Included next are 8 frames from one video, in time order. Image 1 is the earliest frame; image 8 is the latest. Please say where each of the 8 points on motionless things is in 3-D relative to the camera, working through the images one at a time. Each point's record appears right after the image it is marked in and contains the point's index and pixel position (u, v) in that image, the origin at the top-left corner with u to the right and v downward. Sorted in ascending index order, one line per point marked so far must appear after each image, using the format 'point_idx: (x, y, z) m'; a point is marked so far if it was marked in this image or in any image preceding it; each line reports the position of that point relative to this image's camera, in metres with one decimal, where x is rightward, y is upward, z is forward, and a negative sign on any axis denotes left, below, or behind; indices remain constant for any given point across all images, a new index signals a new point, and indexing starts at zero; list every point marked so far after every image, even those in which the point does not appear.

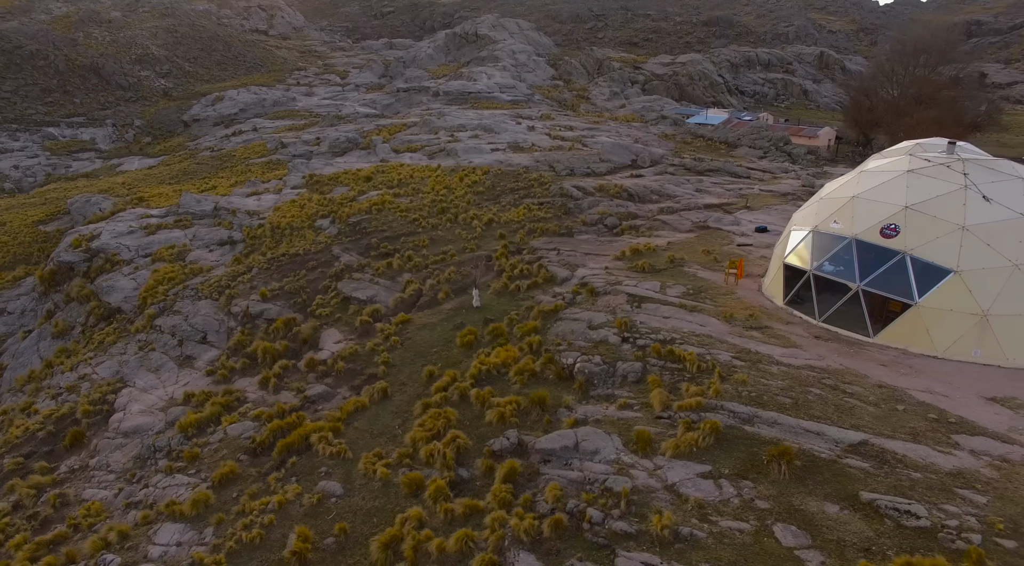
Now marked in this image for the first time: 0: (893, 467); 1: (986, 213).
0: (+5.6, -2.7, +9.1) m
1: (+9.7, +1.5, +12.7) m
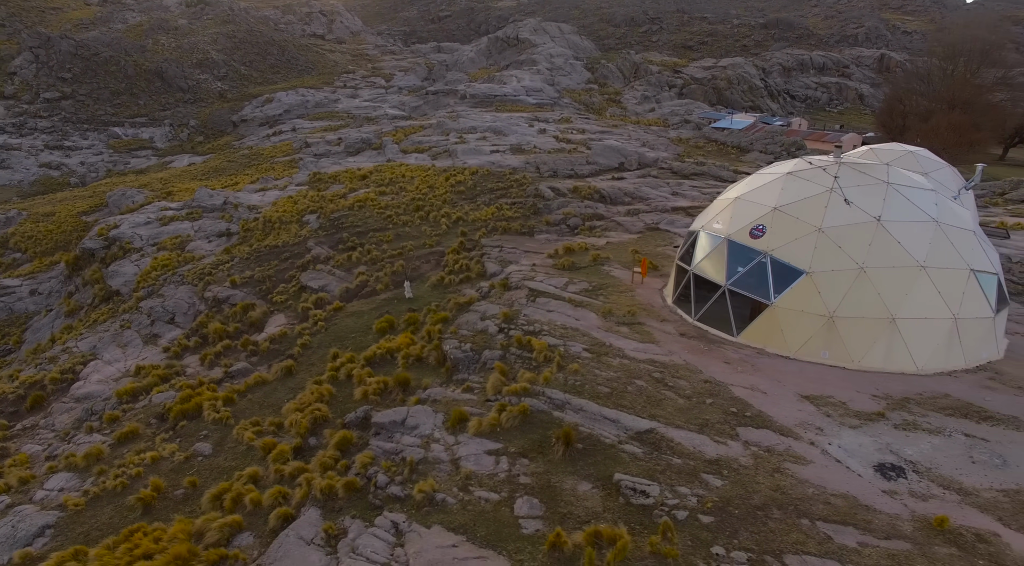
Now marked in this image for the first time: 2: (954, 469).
0: (+2.3, -2.6, +9.5) m
1: (+6.9, +1.4, +12.7) m
2: (+6.4, -2.7, +8.9) m
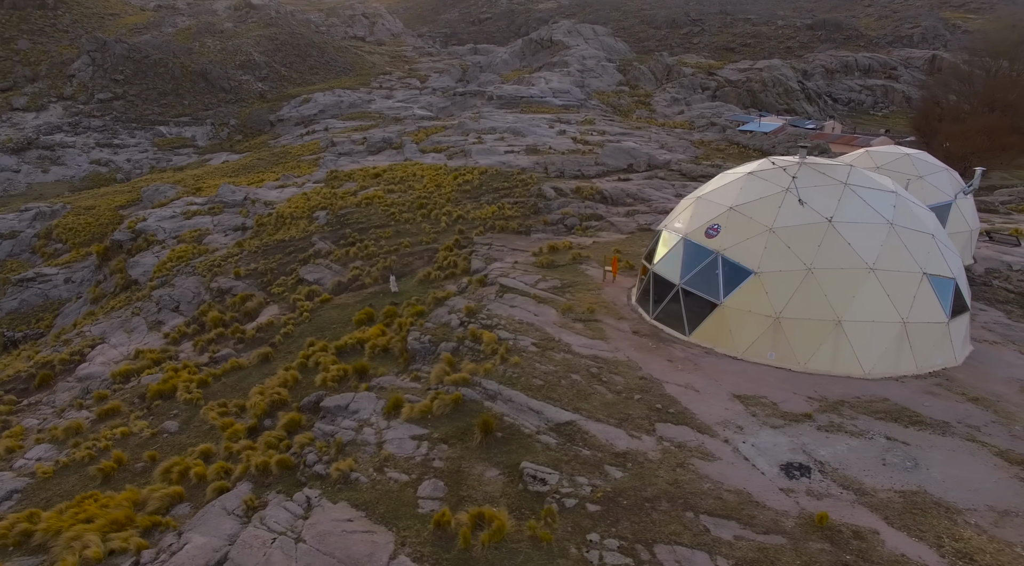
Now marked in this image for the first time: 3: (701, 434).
0: (+0.9, -2.5, +9.7) m
1: (+5.9, +1.4, +12.7) m
2: (+5.1, -2.7, +8.8) m
3: (+3.0, -2.4, +9.7) m
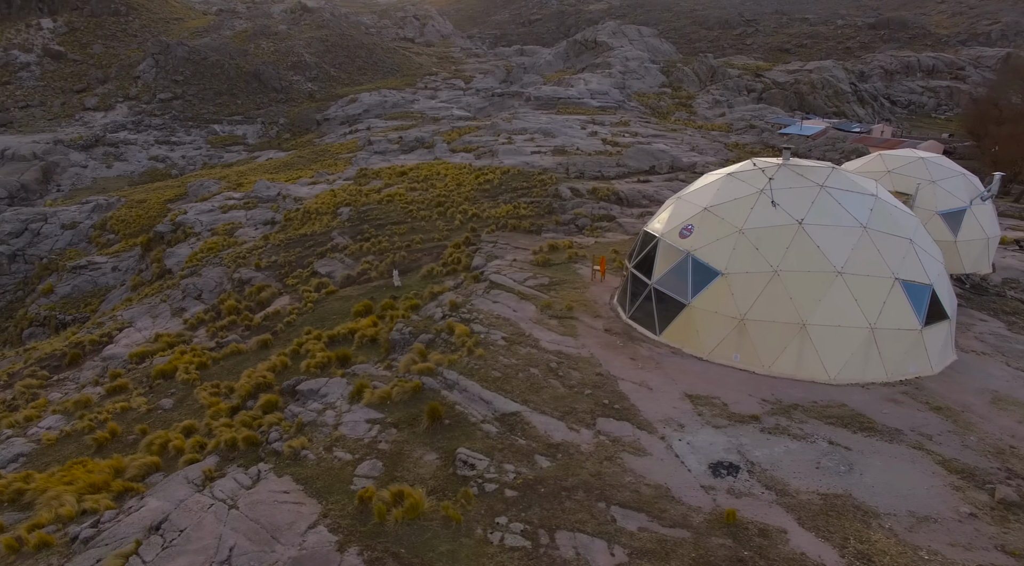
0: (0.0, -2.4, +10.0) m
1: (+5.2, +1.3, +12.6) m
2: (+4.0, -2.7, +8.8) m
3: (+2.0, -2.4, +9.8) m
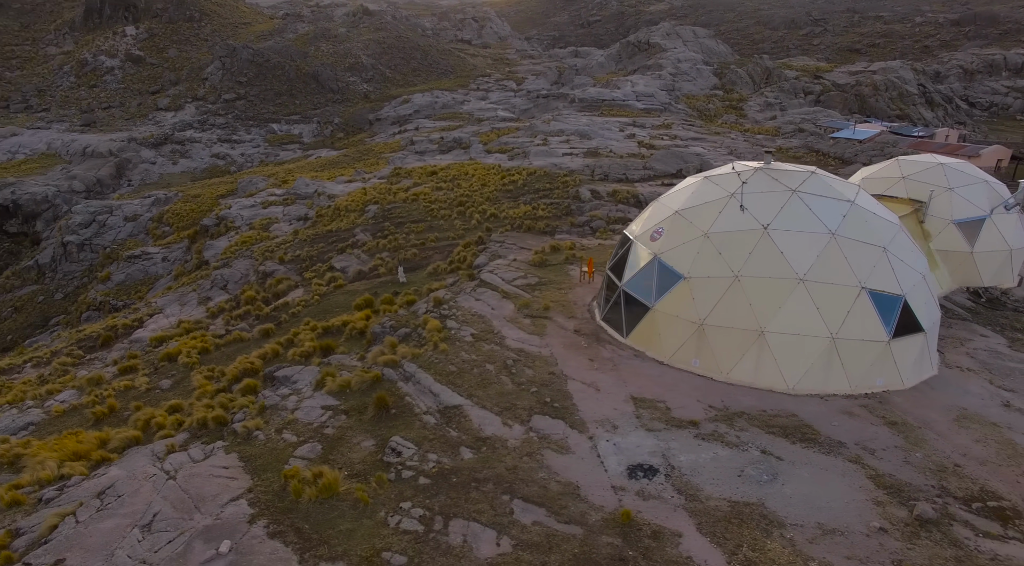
0: (-1.1, -2.4, +10.3) m
1: (+4.5, +1.2, +12.4) m
2: (+2.8, -2.8, +8.8) m
3: (+0.9, -2.4, +10.0) m
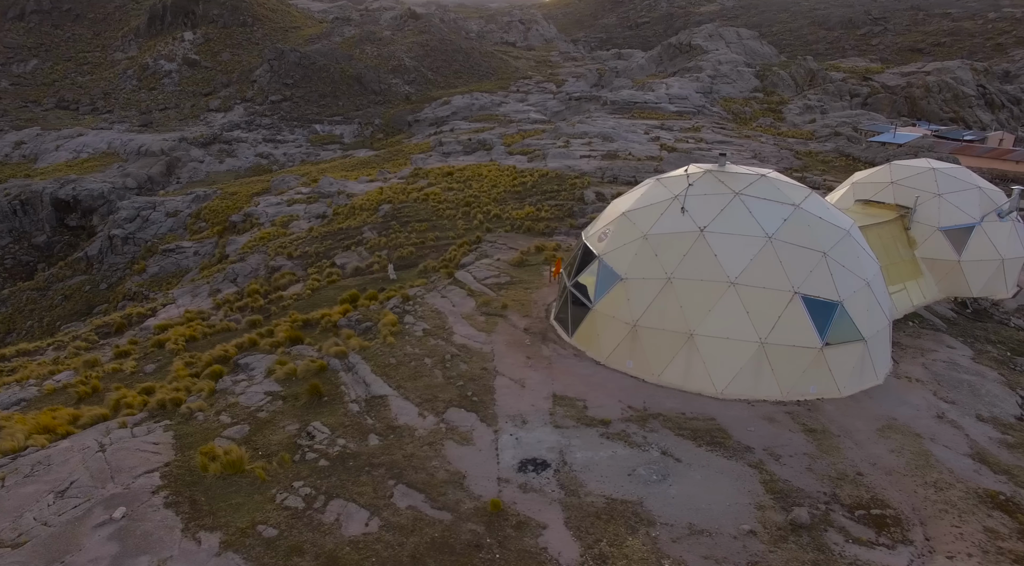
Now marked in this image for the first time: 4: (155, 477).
0: (-2.5, -2.3, +10.8) m
1: (+3.3, +1.2, +12.4) m
2: (+1.2, -2.8, +8.9) m
3: (-0.5, -2.3, +10.2) m
4: (-5.2, -2.9, +9.0) m
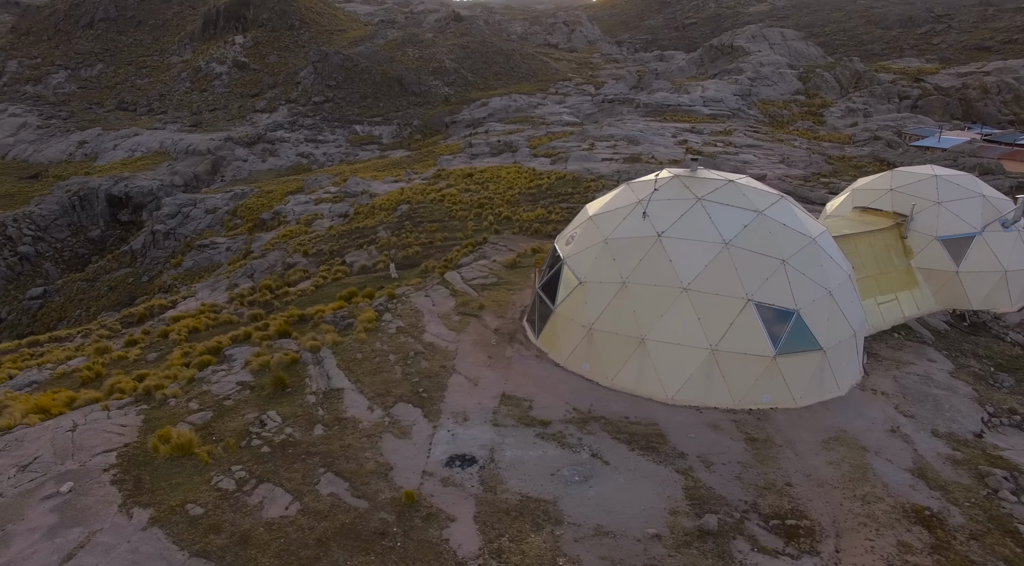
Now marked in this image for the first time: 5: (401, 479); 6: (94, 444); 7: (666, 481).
0: (-3.5, -2.2, +11.3) m
1: (+2.5, +1.1, +12.5) m
2: (+0.1, -2.8, +9.1) m
3: (-1.5, -2.3, +10.6) m
4: (-6.3, -2.7, +9.7) m
5: (-1.6, -2.9, +8.9) m
6: (-6.8, -2.6, +10.0) m
7: (+2.3, -2.9, +9.1) m
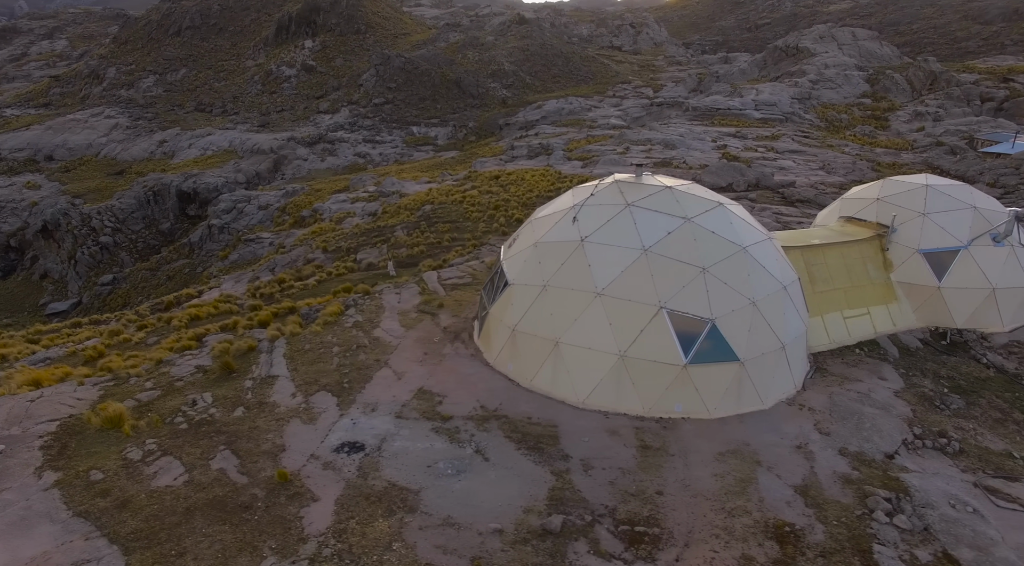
0: (-5.1, -2.1, +12.1) m
1: (+1.1, +1.0, +12.6) m
2: (-1.7, -2.8, +9.6) m
3: (-3.2, -2.2, +11.2) m
4: (-8.1, -2.5, +10.8) m
5: (-3.5, -2.8, +9.6) m
6: (-8.6, -2.4, +11.2) m
7: (+0.4, -3.0, +9.3) m
